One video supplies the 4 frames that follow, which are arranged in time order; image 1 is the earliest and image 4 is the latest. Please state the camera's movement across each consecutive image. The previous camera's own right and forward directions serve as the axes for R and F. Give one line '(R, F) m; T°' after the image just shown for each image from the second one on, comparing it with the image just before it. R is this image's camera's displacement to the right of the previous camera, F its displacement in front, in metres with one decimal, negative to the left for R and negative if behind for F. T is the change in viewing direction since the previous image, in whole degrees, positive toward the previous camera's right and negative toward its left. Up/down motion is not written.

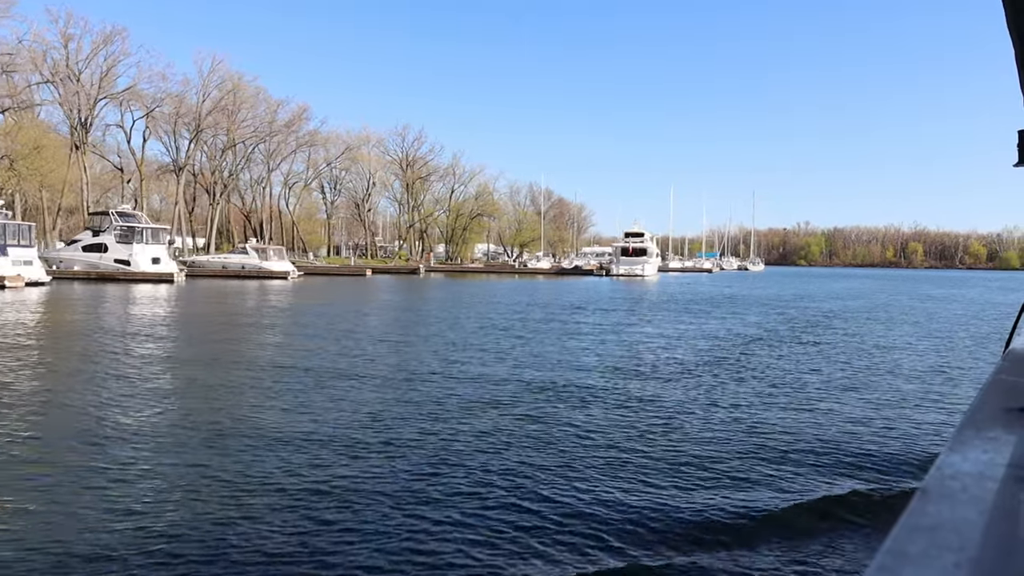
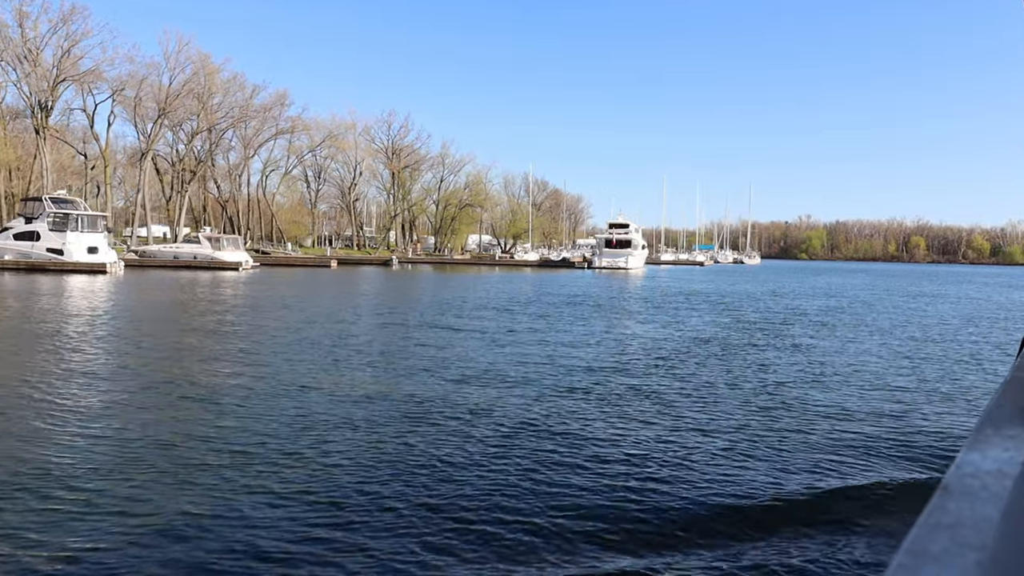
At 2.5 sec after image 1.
(+0.7, +0.7) m; -1°
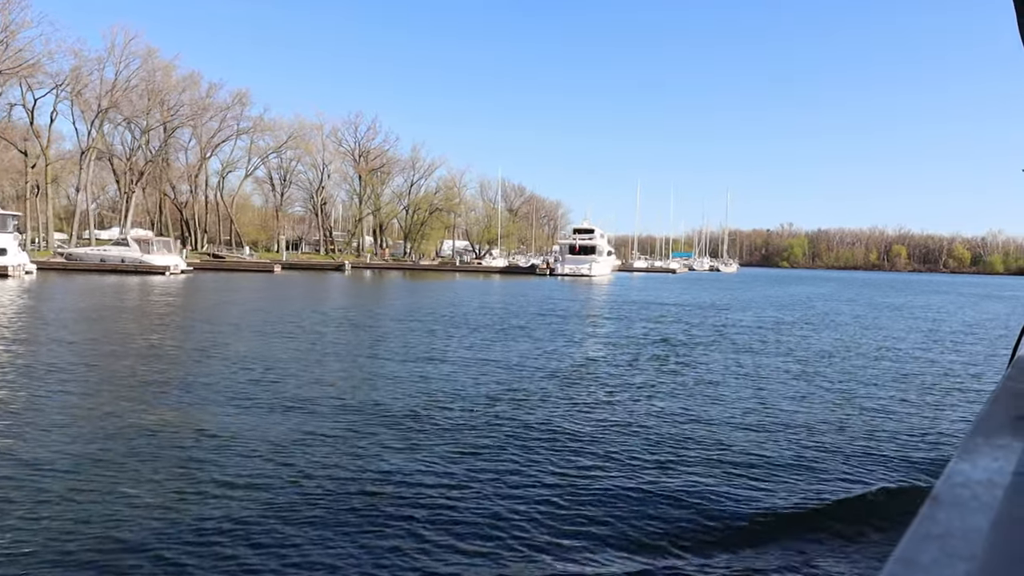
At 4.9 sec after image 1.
(+0.7, +0.6) m; 0°
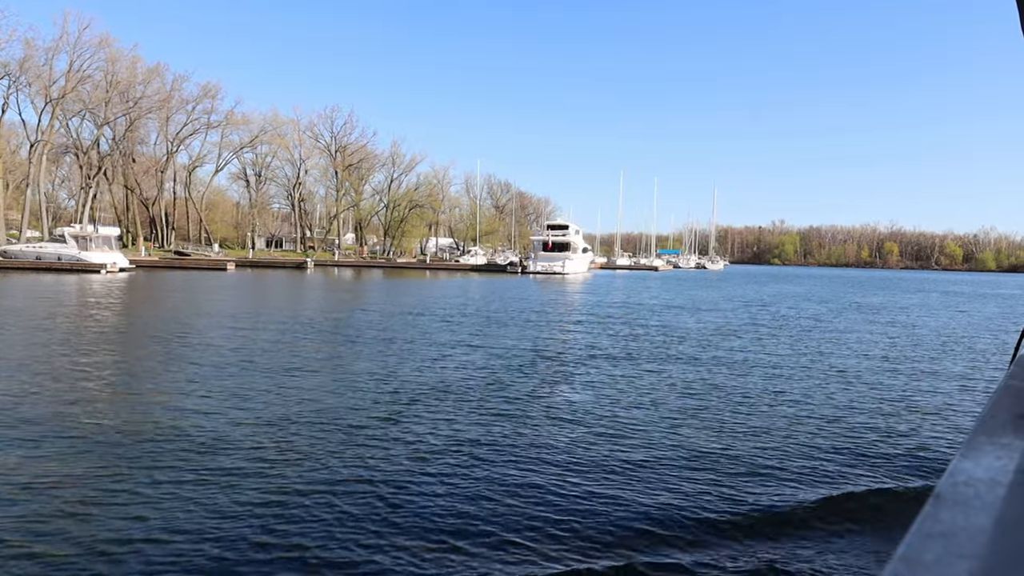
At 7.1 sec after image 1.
(+0.6, +0.6) m; 0°
